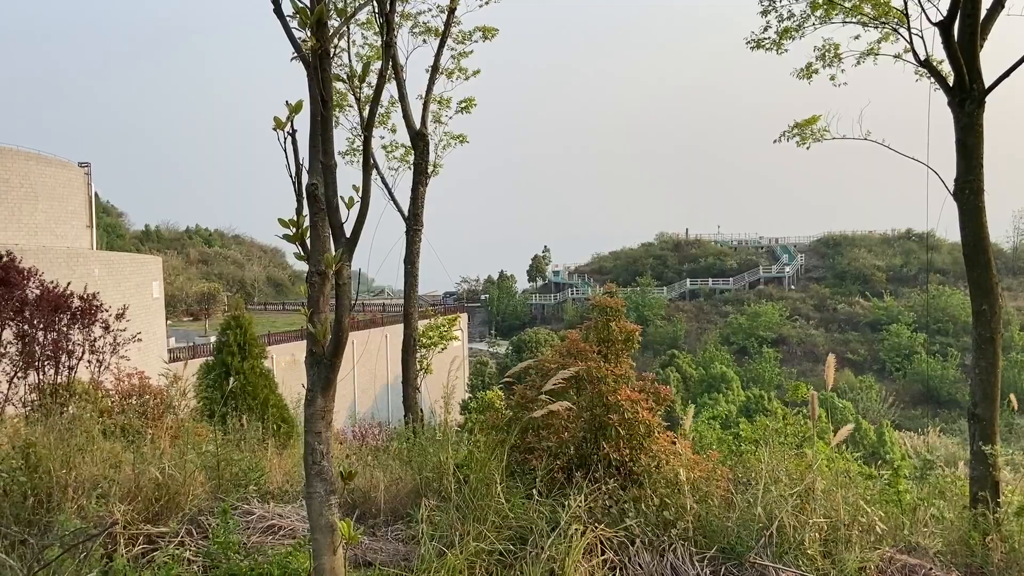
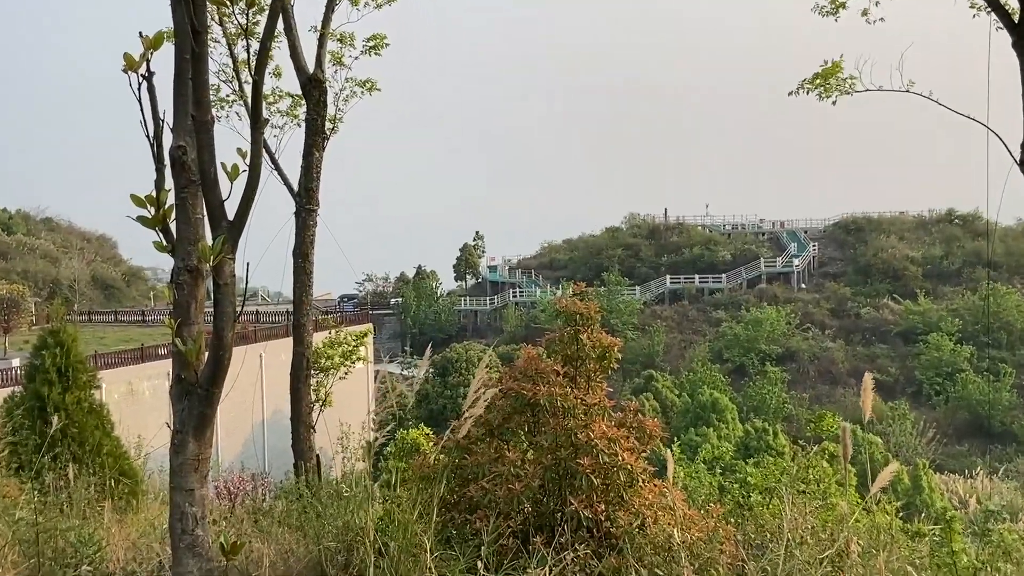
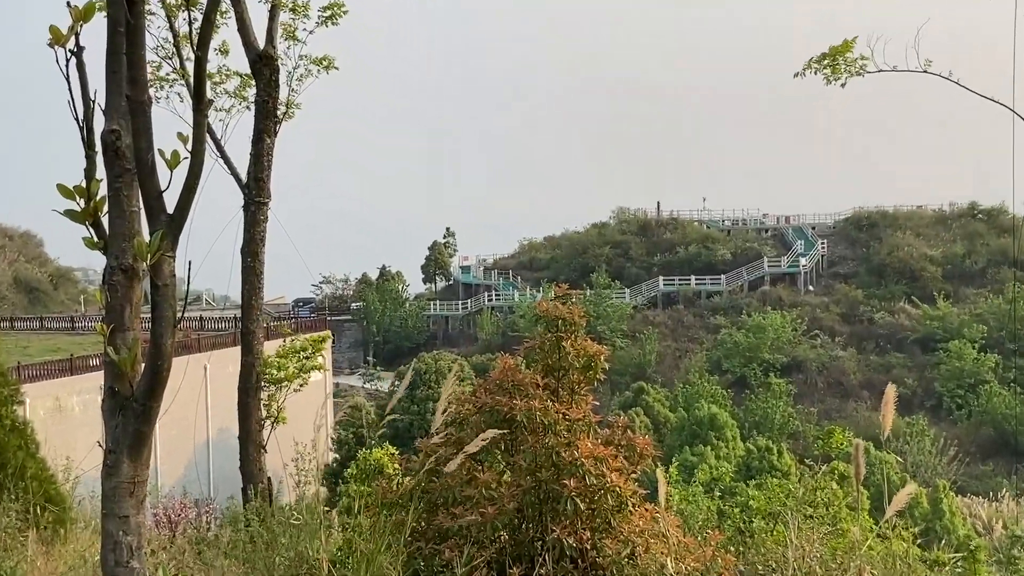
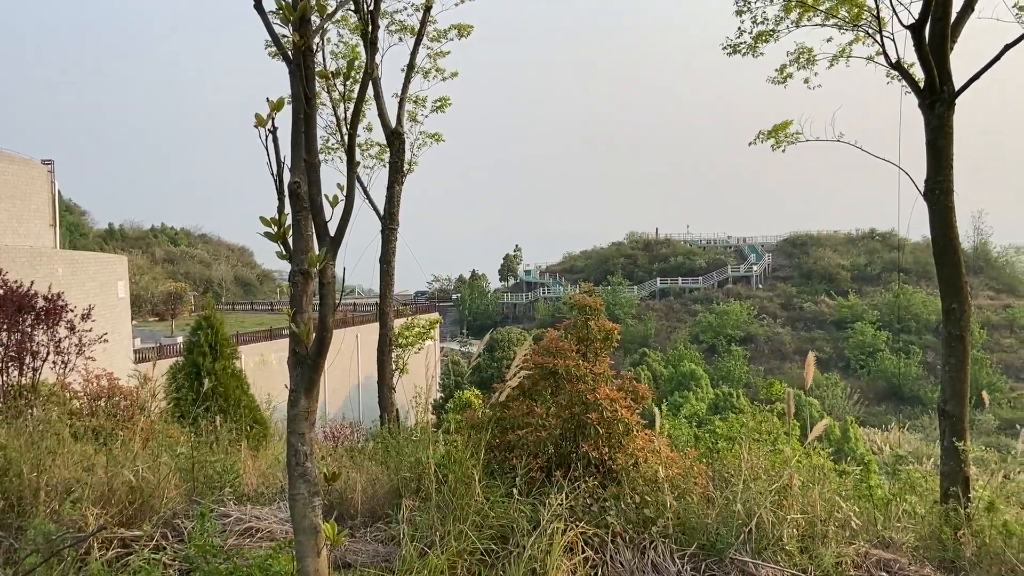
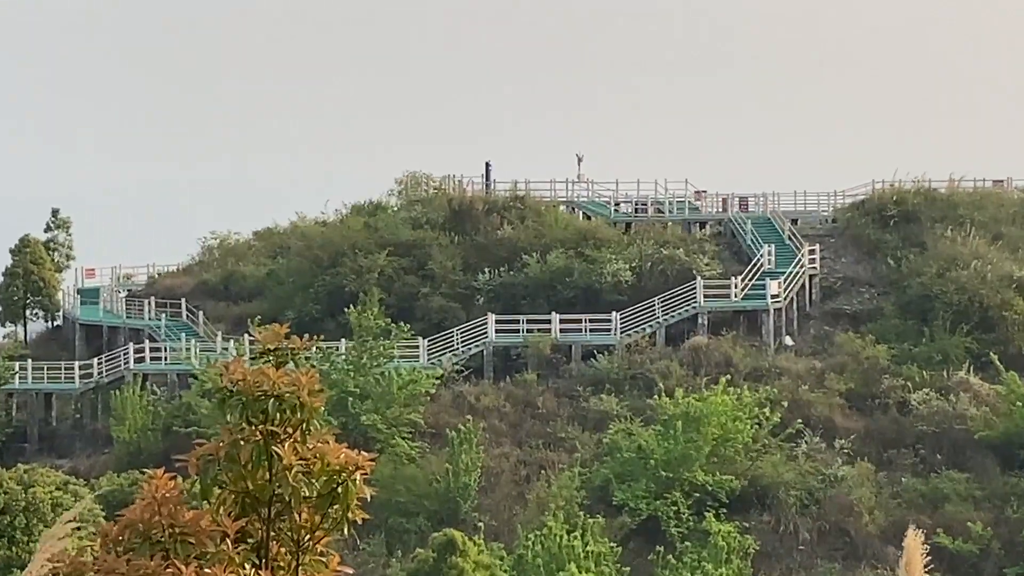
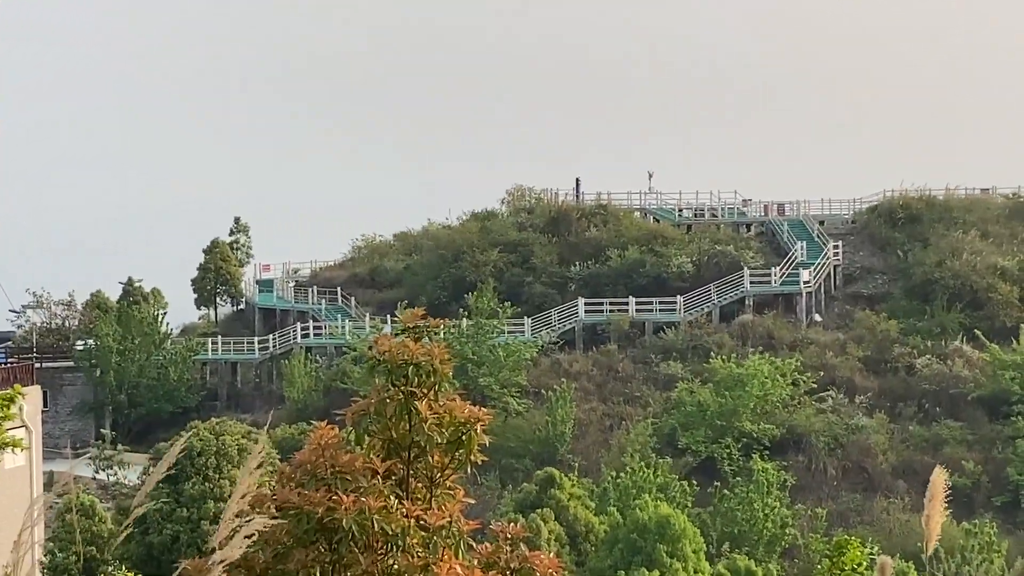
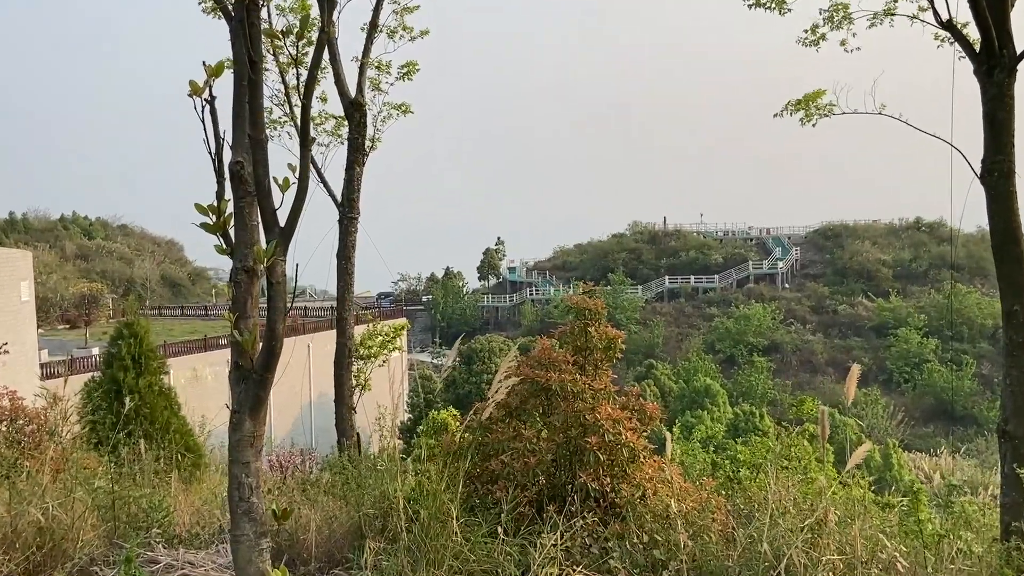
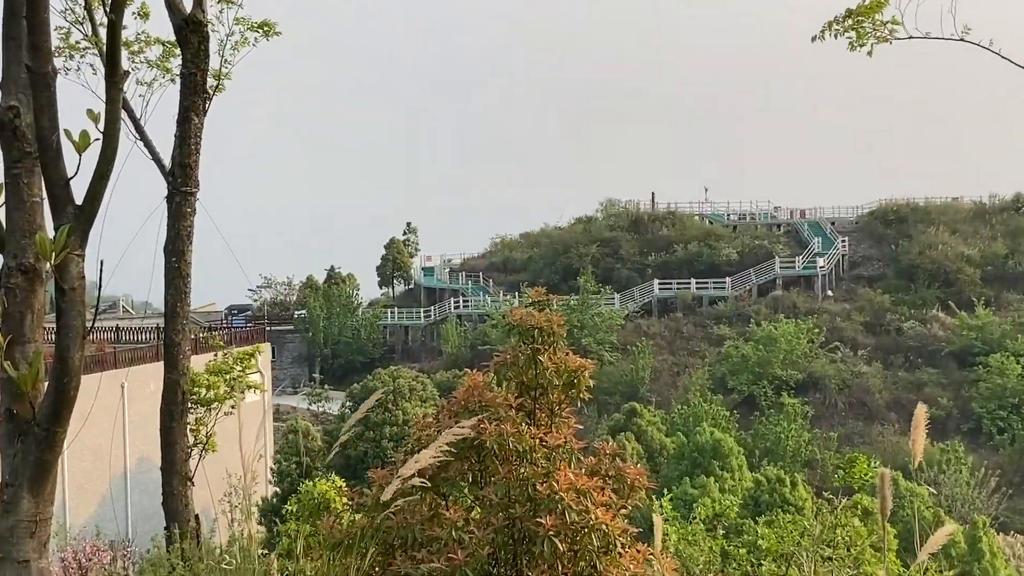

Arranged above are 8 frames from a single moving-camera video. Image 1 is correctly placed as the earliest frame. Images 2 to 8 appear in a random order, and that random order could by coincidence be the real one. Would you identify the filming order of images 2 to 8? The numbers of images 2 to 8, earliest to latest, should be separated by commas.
4, 7, 2, 3, 8, 6, 5
